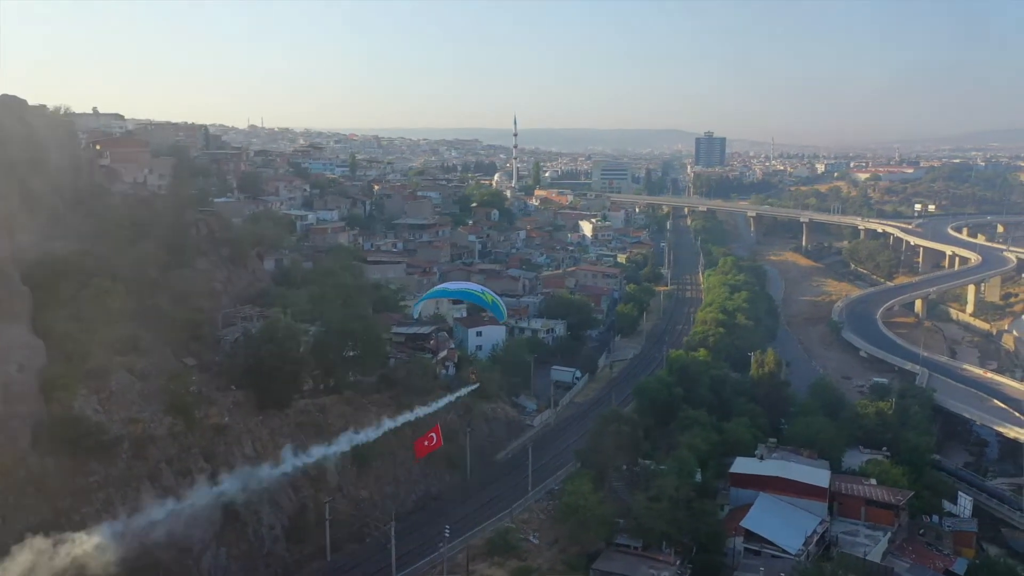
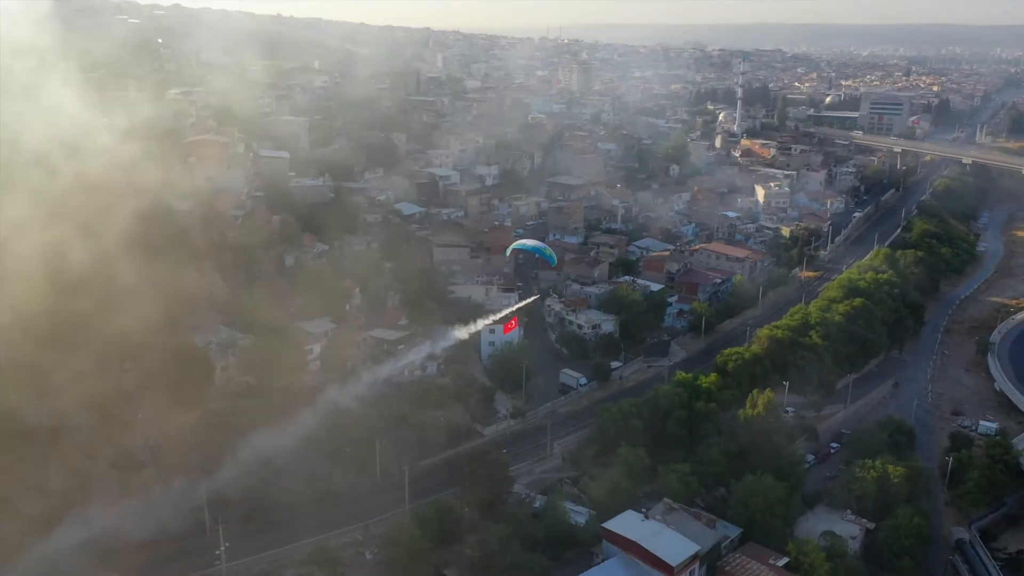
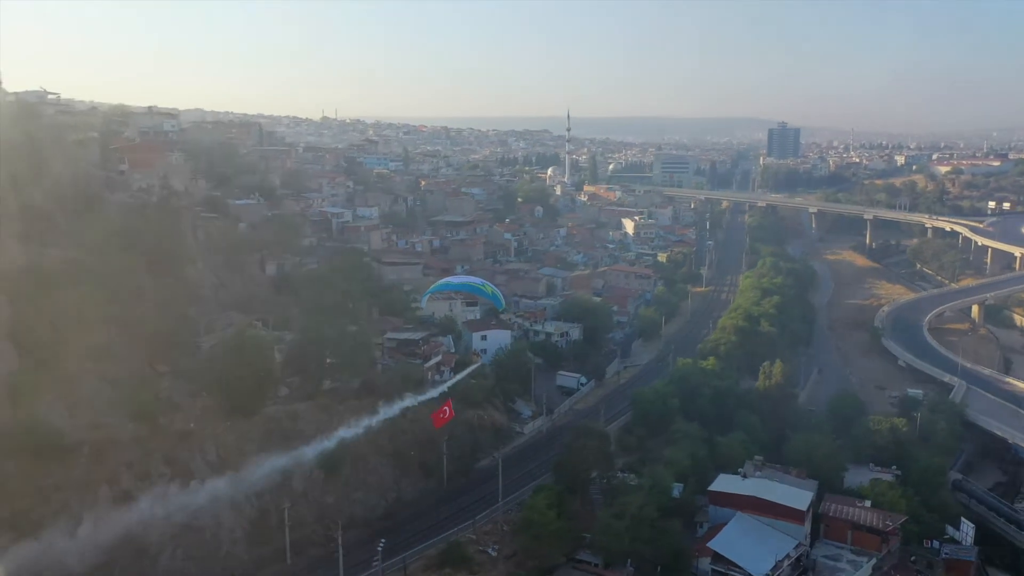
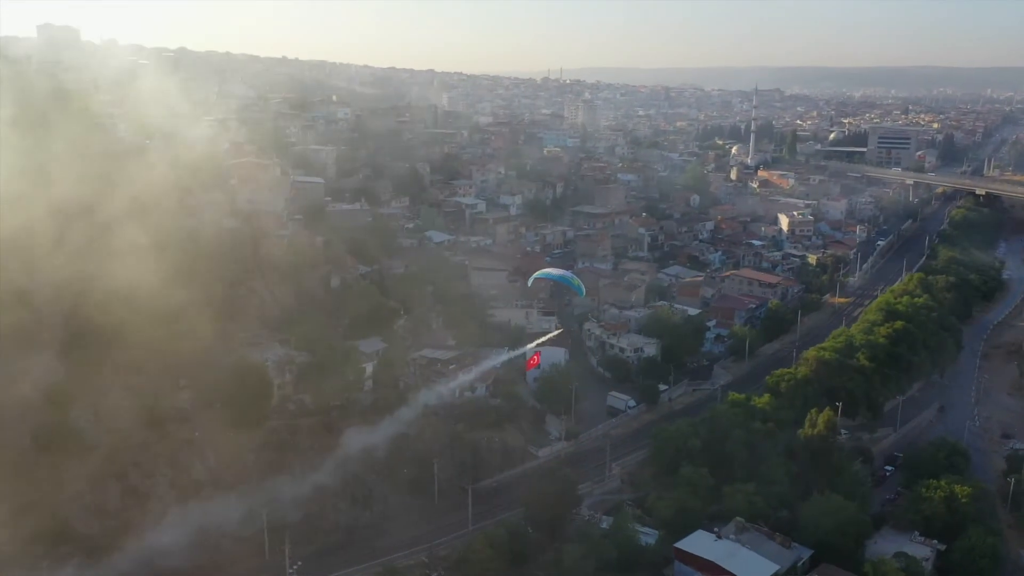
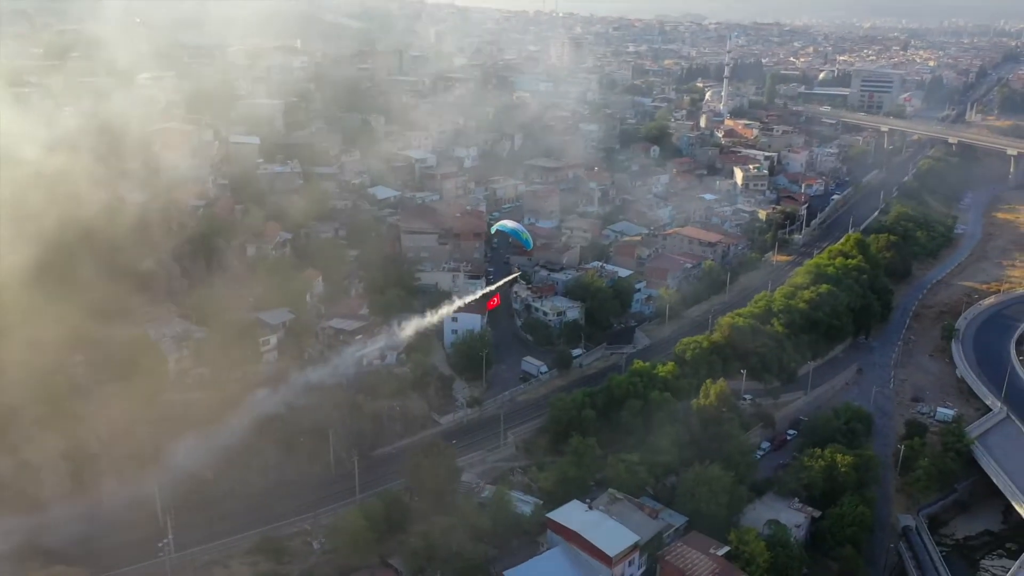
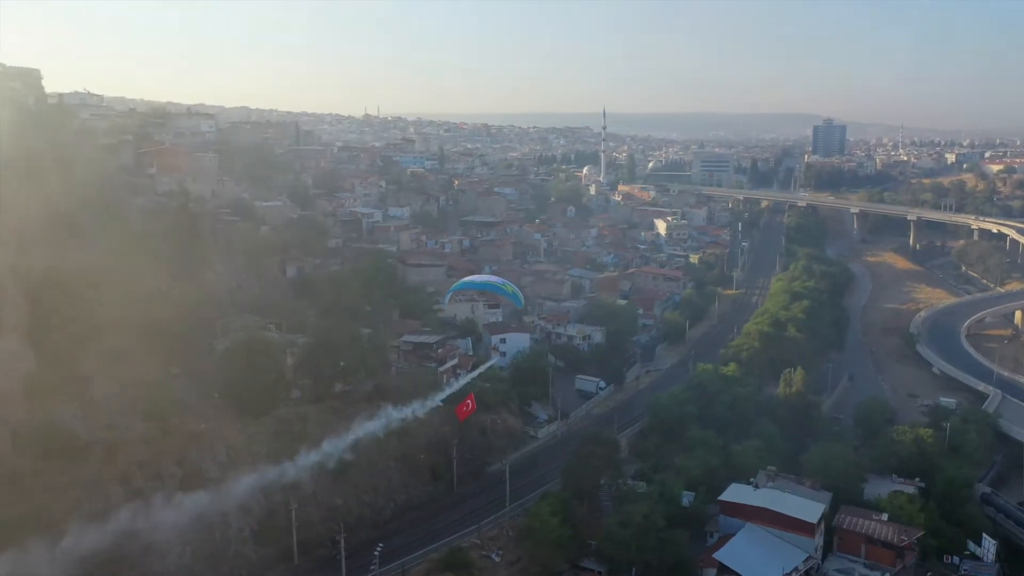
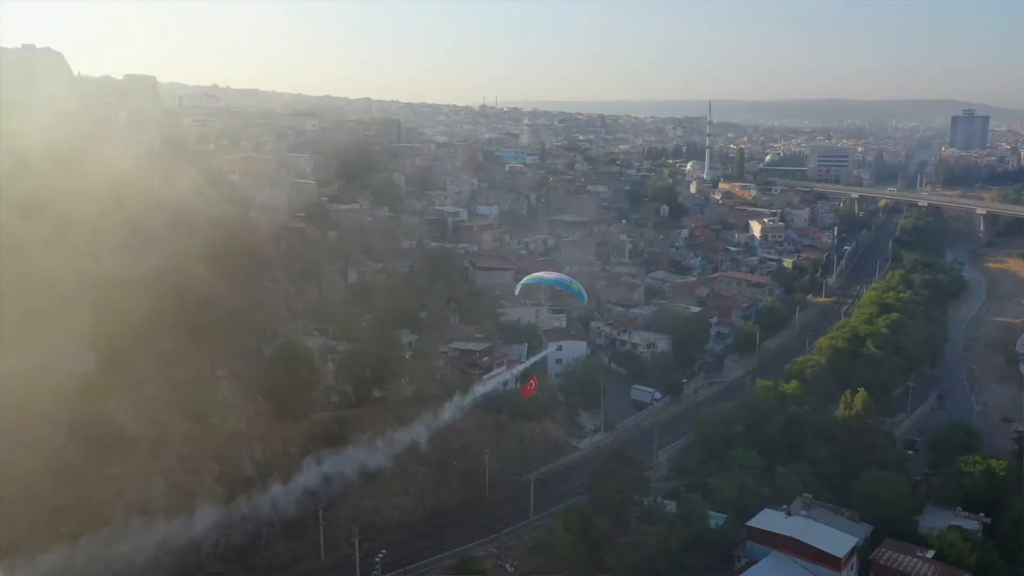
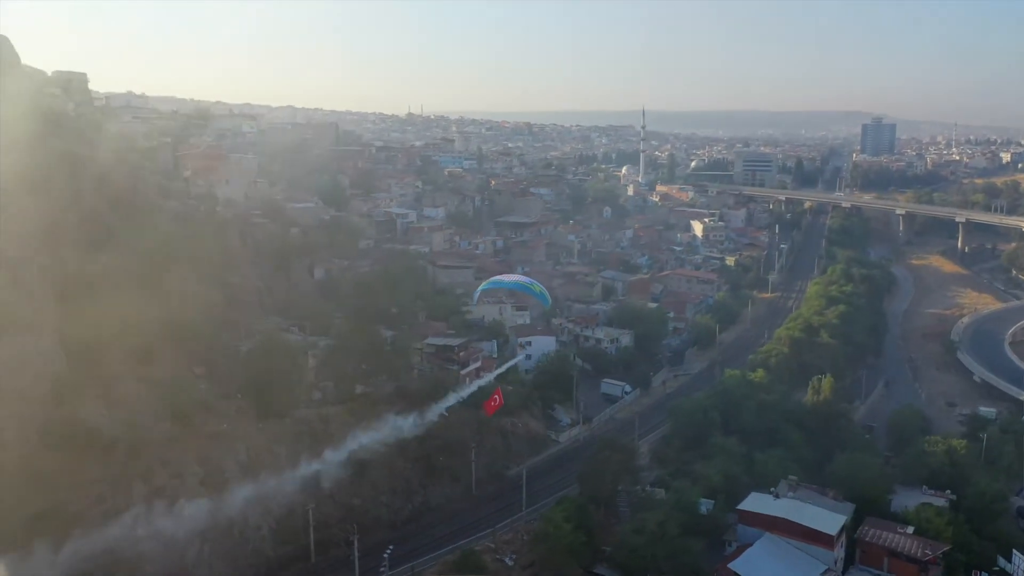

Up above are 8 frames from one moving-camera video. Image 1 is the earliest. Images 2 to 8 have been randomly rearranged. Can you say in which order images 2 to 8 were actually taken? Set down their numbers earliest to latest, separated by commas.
3, 6, 8, 7, 4, 2, 5
